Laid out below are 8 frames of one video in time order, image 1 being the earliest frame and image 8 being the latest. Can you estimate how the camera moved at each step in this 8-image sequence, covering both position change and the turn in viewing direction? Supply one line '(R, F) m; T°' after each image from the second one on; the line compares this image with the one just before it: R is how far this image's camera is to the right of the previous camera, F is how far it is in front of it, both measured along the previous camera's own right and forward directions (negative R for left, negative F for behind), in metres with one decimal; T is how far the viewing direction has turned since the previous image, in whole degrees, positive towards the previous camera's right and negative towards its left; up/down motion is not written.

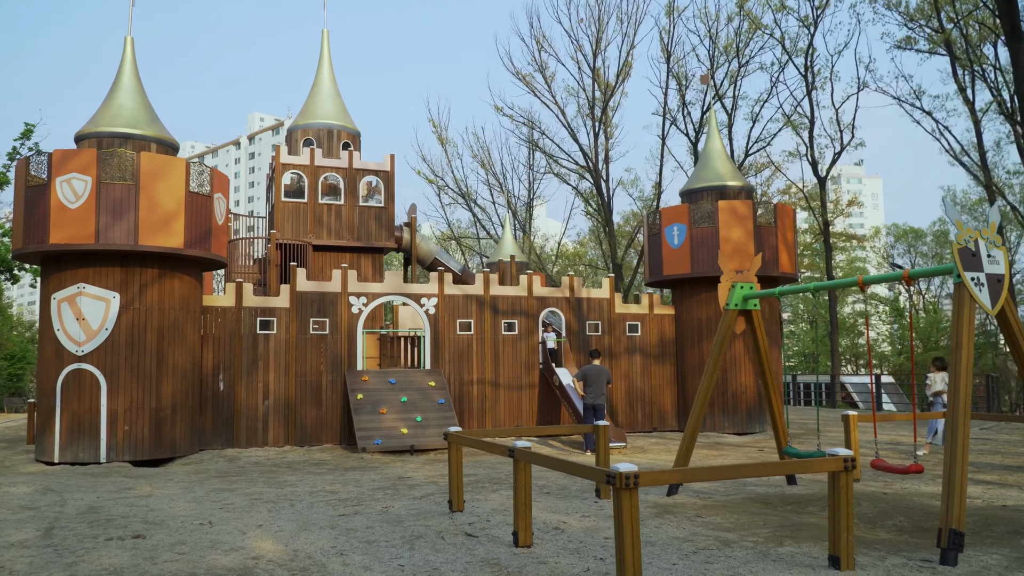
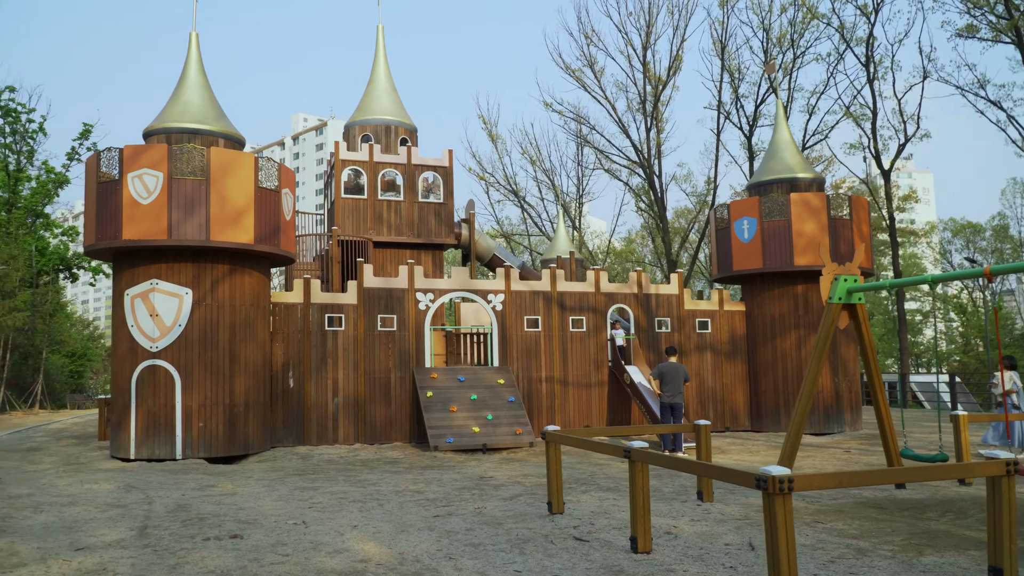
(-0.6, +0.3) m; -3°
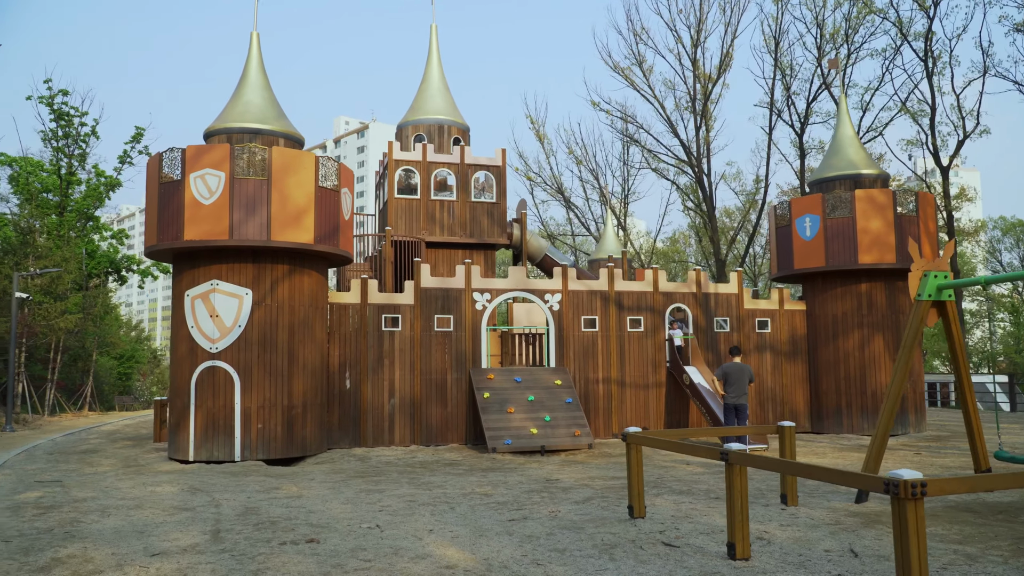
(-0.4, +0.2) m; -2°
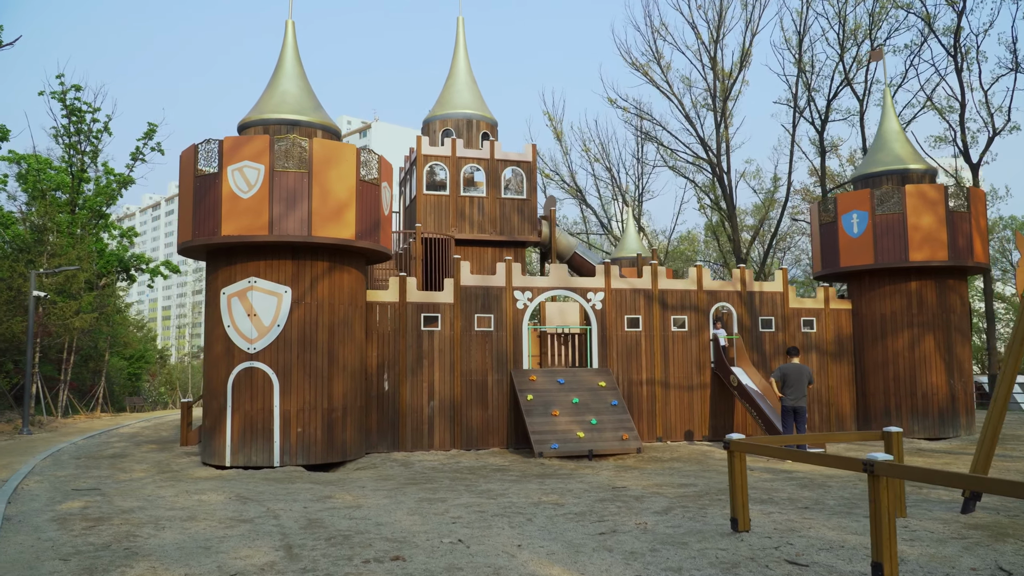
(-0.8, +0.6) m; 0°
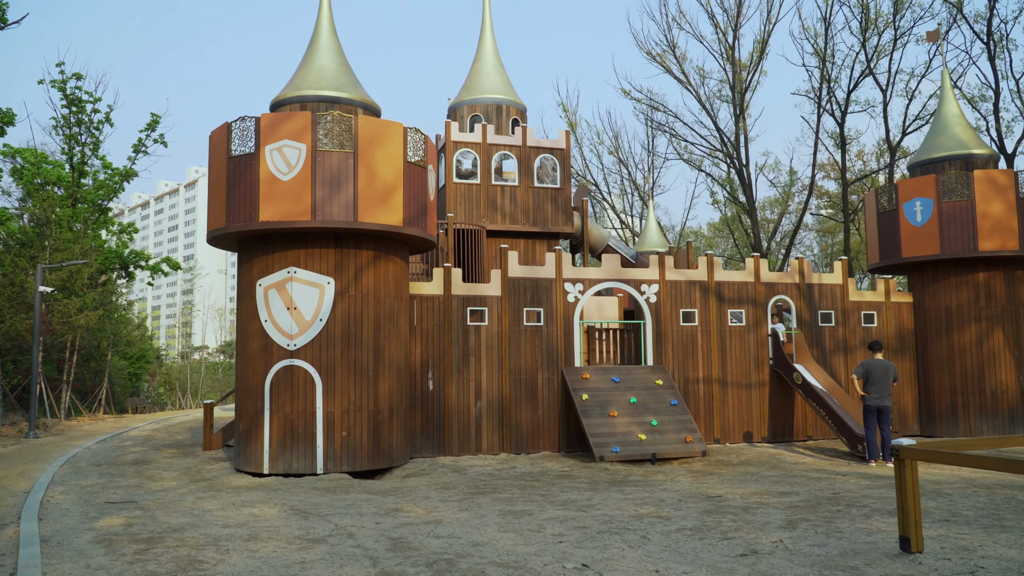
(-1.1, +1.1) m; +1°
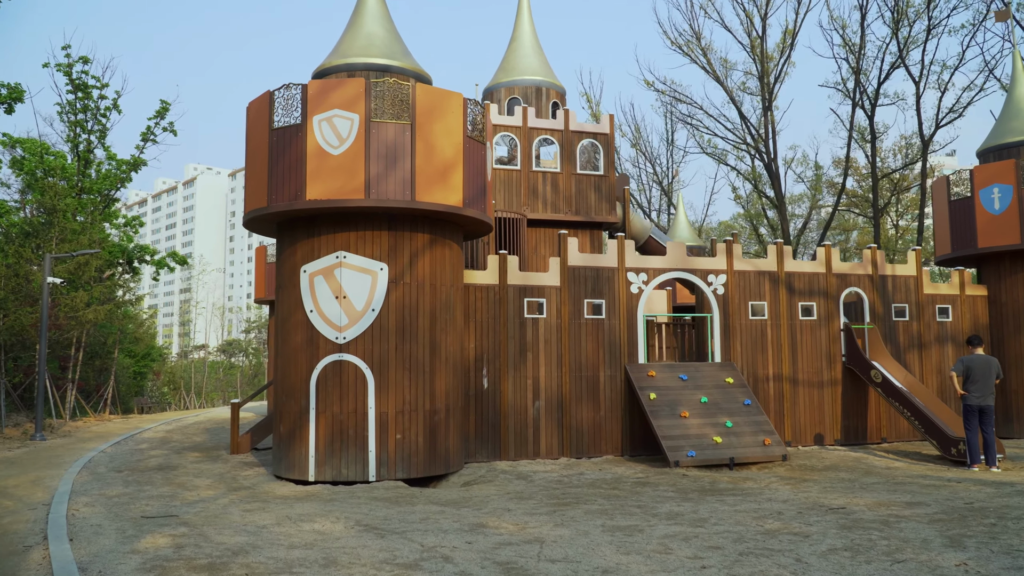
(-1.0, +1.2) m; 0°
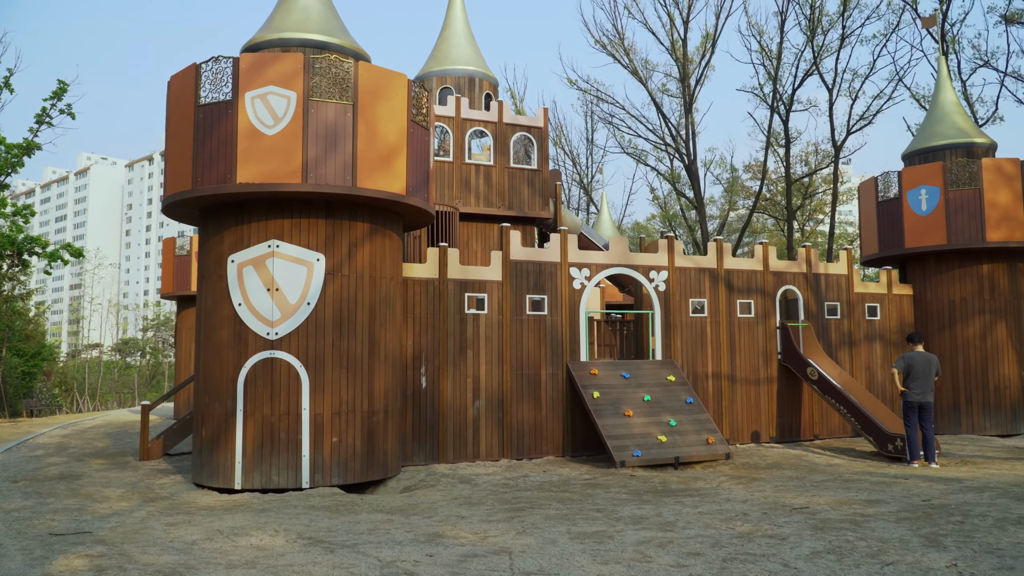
(-0.5, +0.6) m; +6°
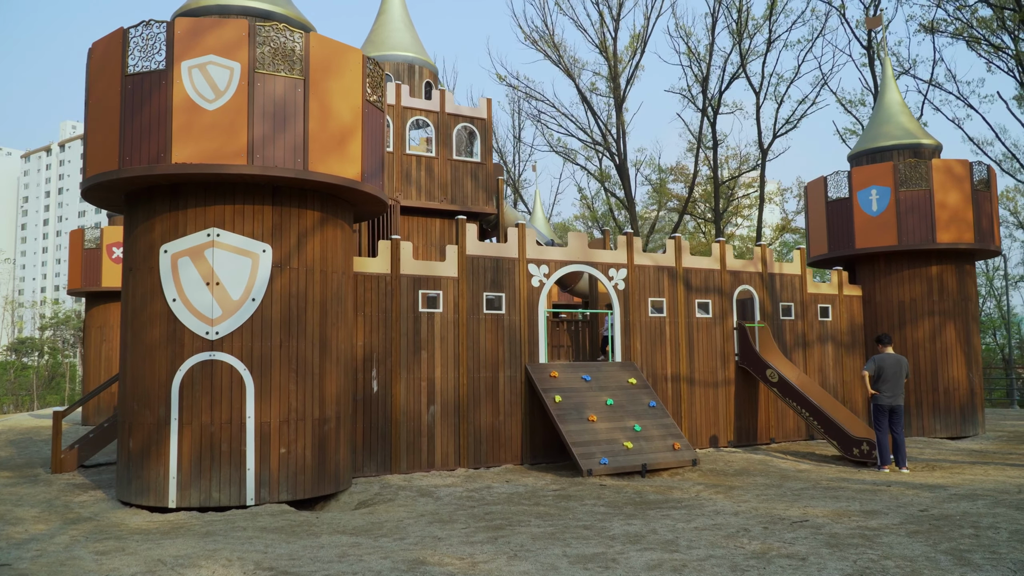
(-0.6, +0.9) m; +6°
